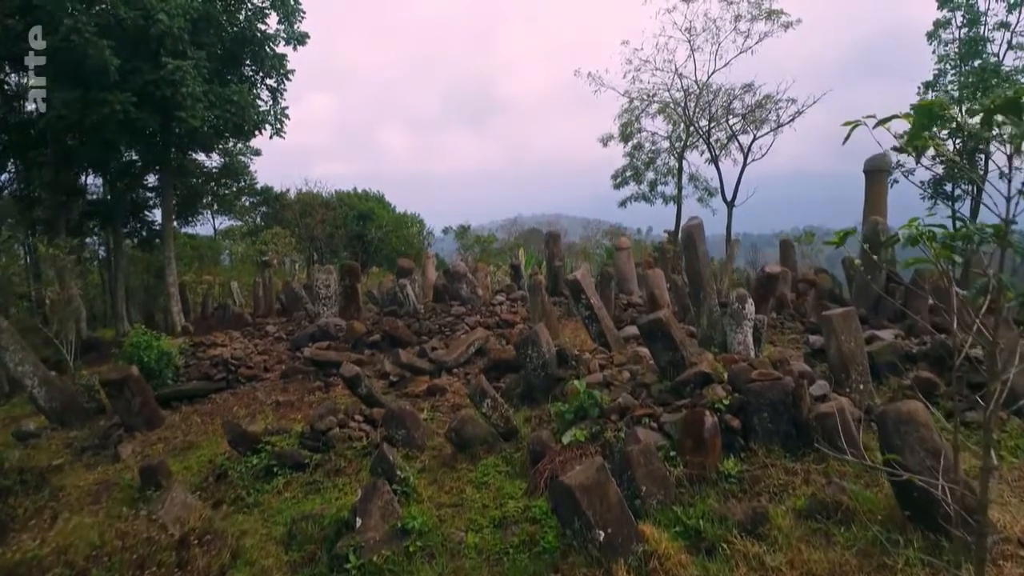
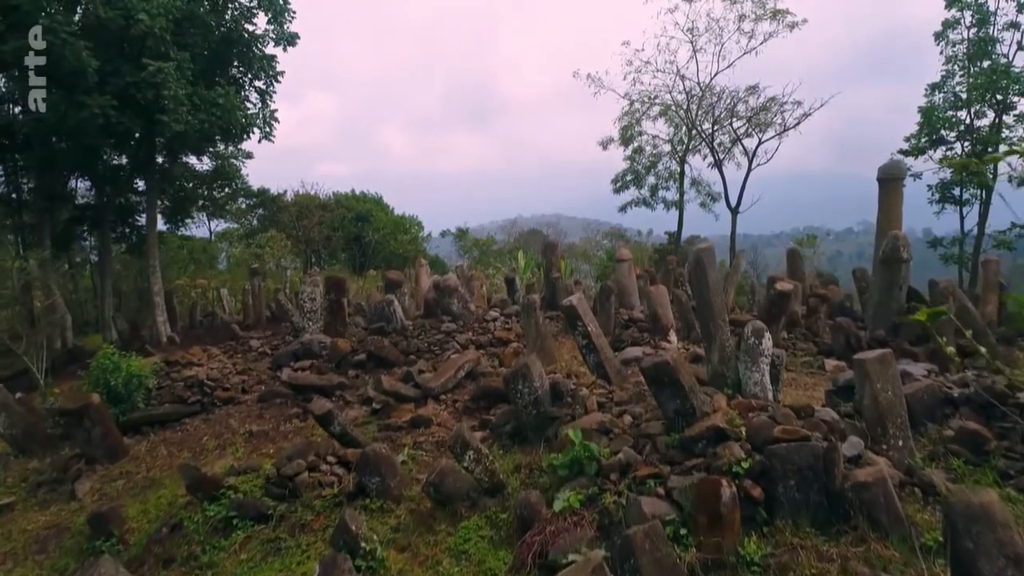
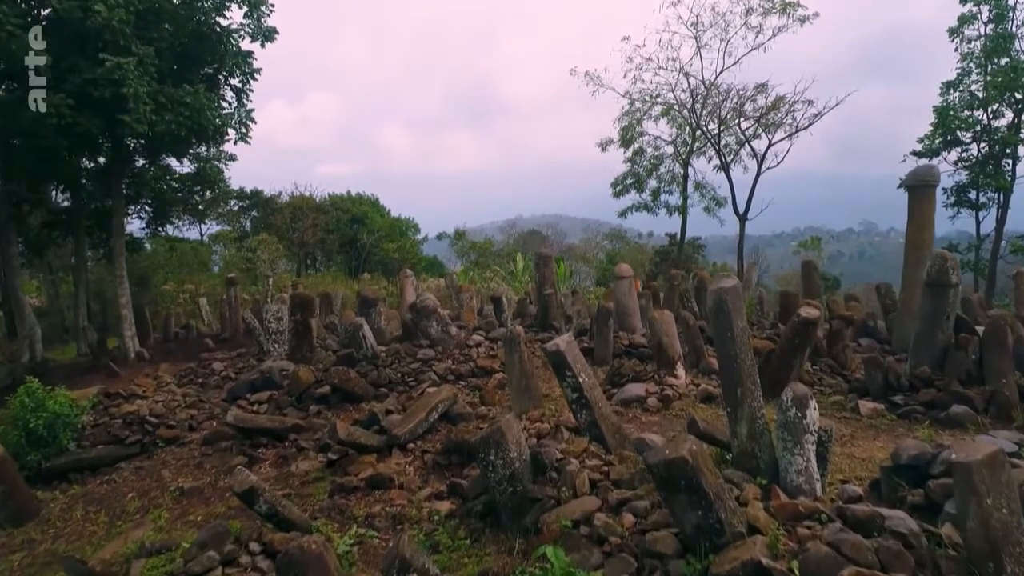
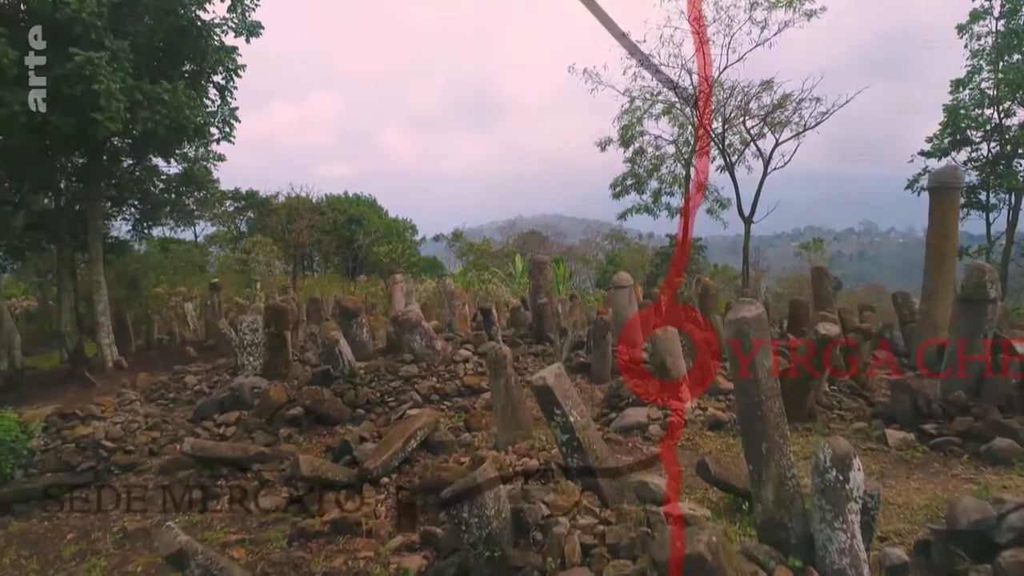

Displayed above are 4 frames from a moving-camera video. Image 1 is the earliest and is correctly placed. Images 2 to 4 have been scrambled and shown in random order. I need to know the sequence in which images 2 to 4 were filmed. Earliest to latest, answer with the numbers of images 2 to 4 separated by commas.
2, 3, 4
